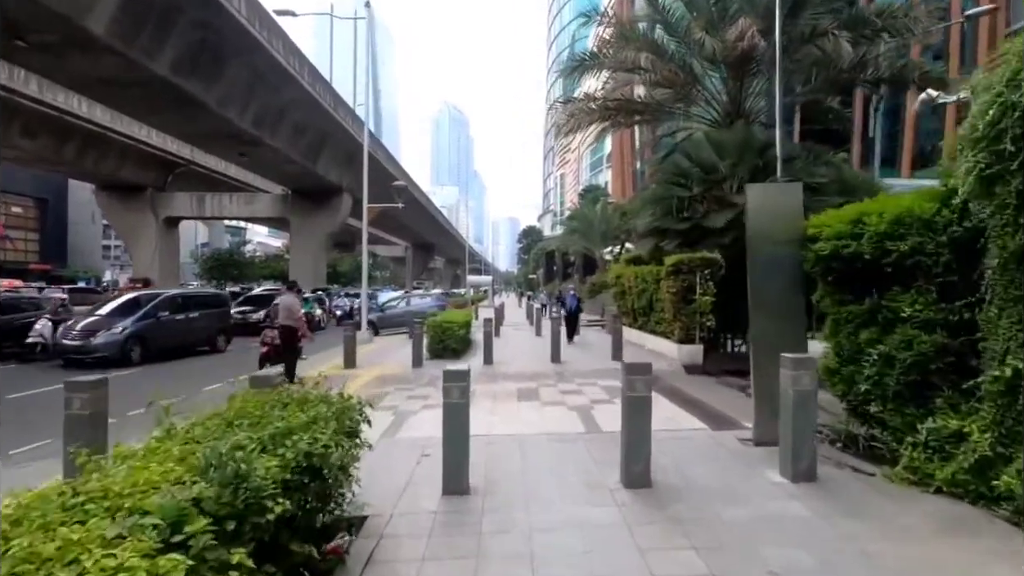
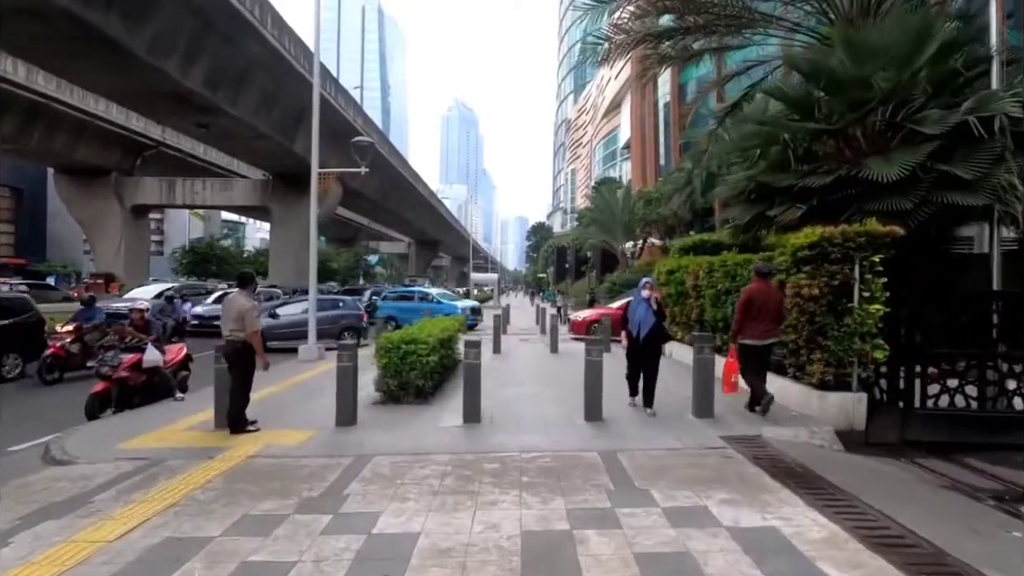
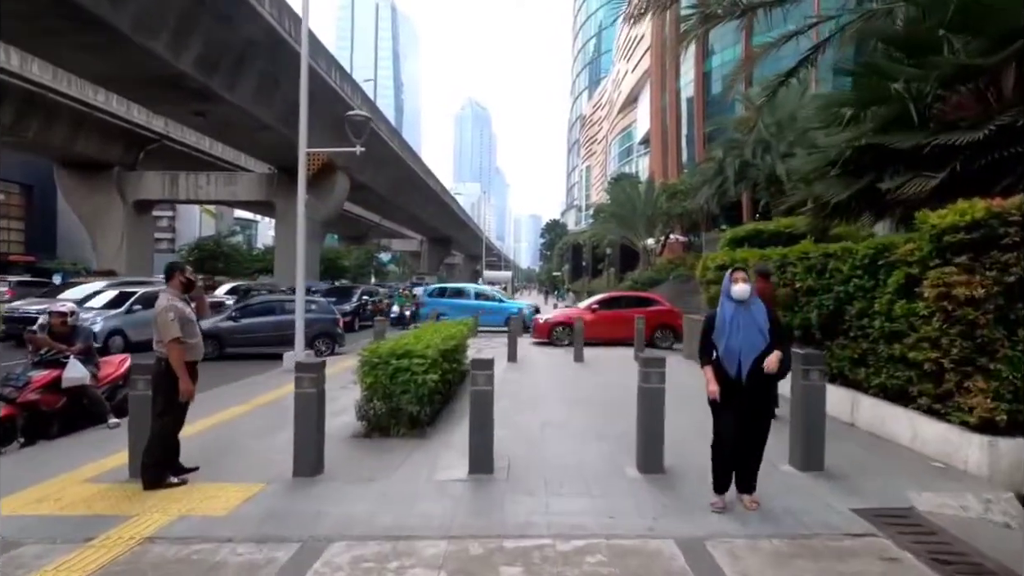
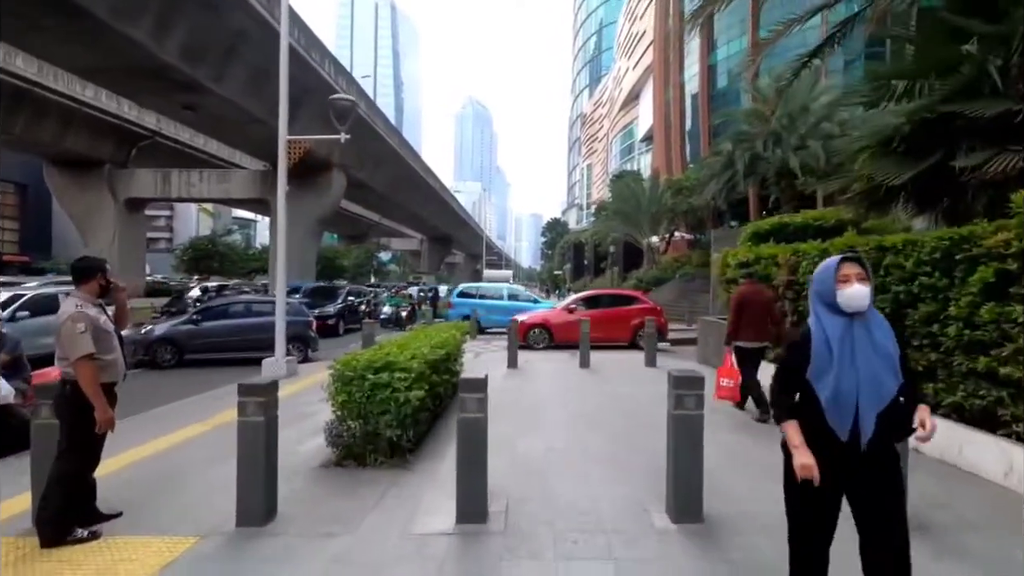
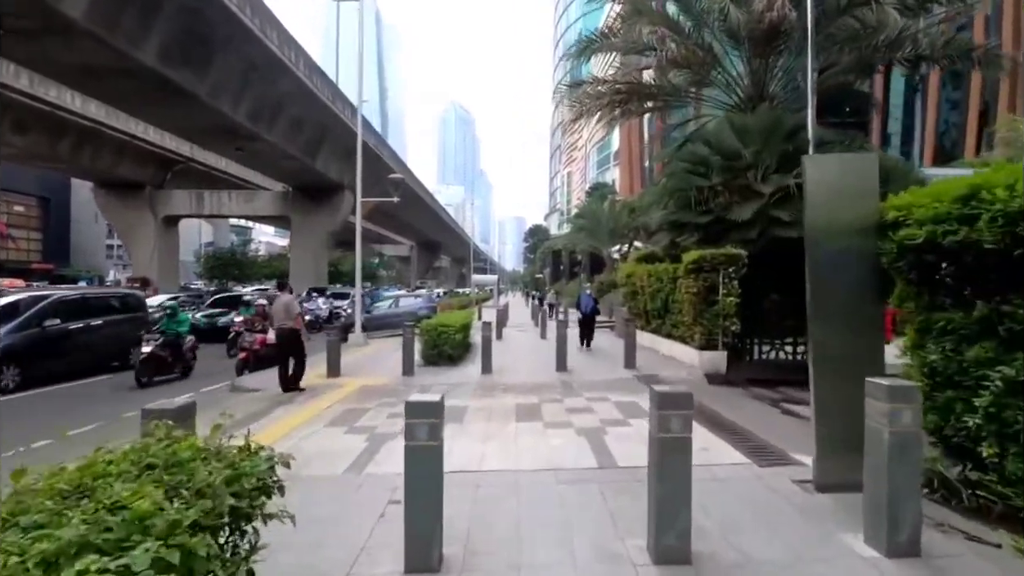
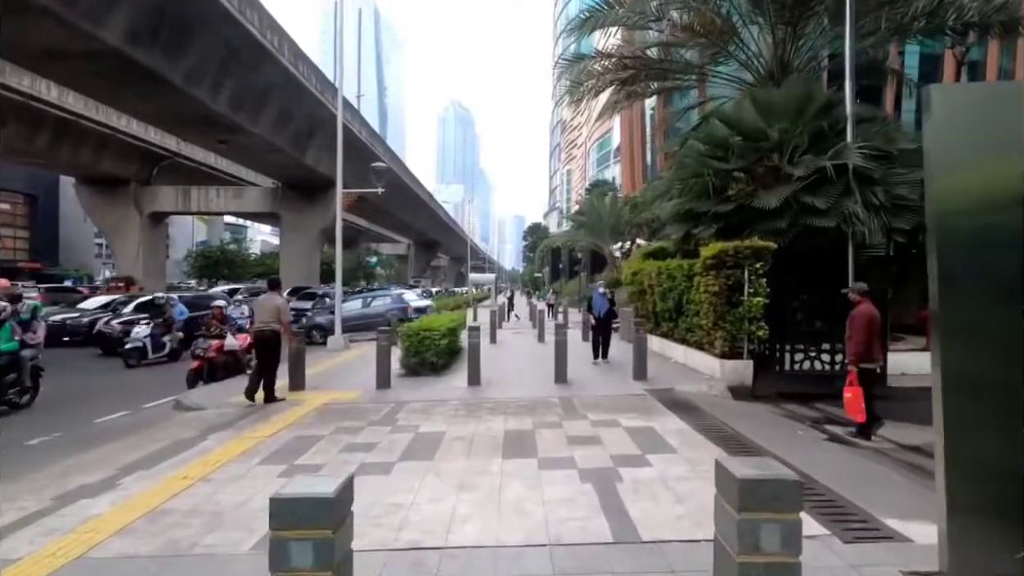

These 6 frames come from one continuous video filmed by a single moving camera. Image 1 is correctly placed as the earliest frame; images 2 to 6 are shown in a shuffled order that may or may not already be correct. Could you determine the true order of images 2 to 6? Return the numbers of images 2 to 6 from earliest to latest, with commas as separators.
5, 6, 2, 3, 4
